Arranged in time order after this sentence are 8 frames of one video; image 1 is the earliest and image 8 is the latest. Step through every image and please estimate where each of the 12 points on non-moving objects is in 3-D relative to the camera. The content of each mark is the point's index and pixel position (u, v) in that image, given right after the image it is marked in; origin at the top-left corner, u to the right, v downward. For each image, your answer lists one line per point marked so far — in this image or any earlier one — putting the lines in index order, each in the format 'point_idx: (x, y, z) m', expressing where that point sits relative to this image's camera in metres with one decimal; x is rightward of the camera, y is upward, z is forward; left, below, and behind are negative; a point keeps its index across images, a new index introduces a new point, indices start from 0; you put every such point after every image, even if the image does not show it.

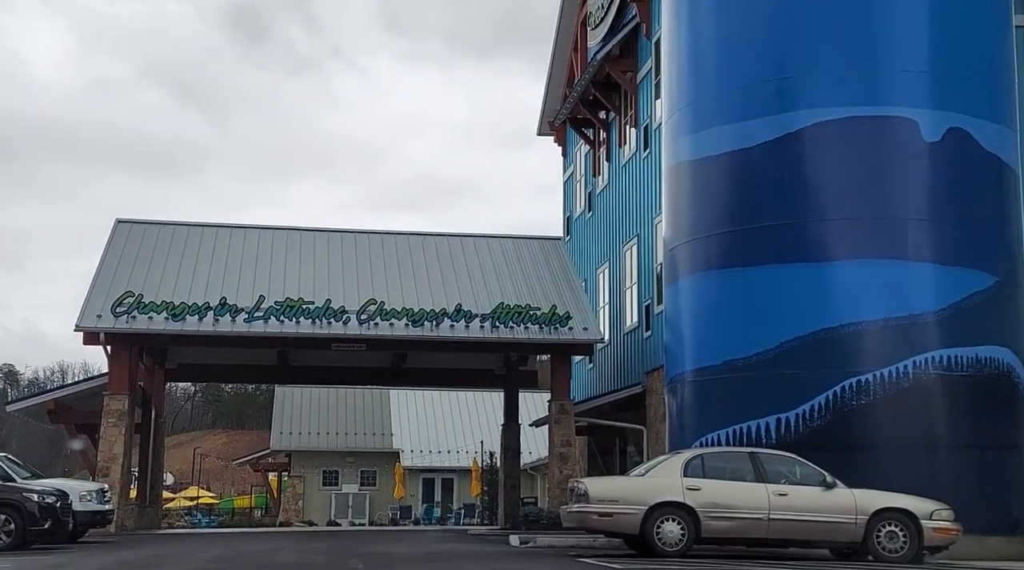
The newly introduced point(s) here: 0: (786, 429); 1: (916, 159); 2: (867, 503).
0: (+3.9, -2.0, +15.1) m
1: (+5.7, +1.8, +15.3) m
2: (+4.0, -2.4, +12.0) m
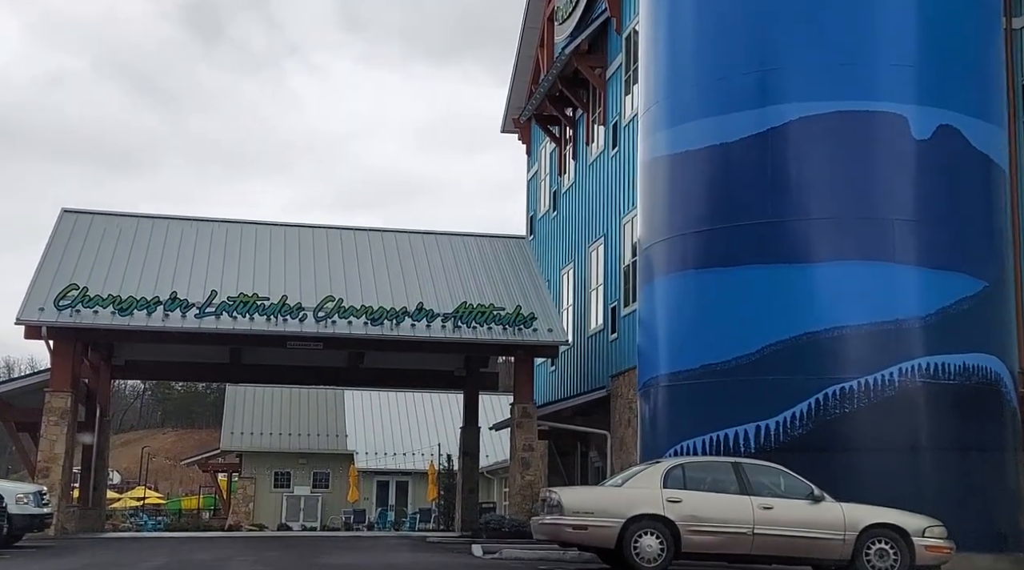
0: (+3.4, -2.0, +14.4) m
1: (+5.3, +1.7, +14.7) m
2: (+3.6, -2.4, +11.4) m
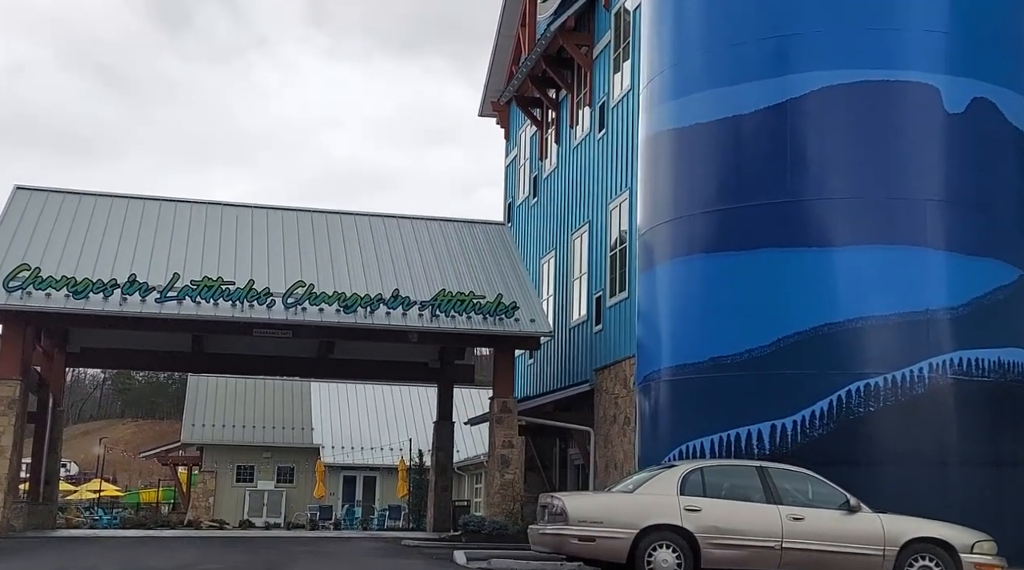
0: (+3.3, -1.9, +13.2) m
1: (+5.3, +1.9, +13.5) m
2: (+3.6, -2.3, +10.2) m
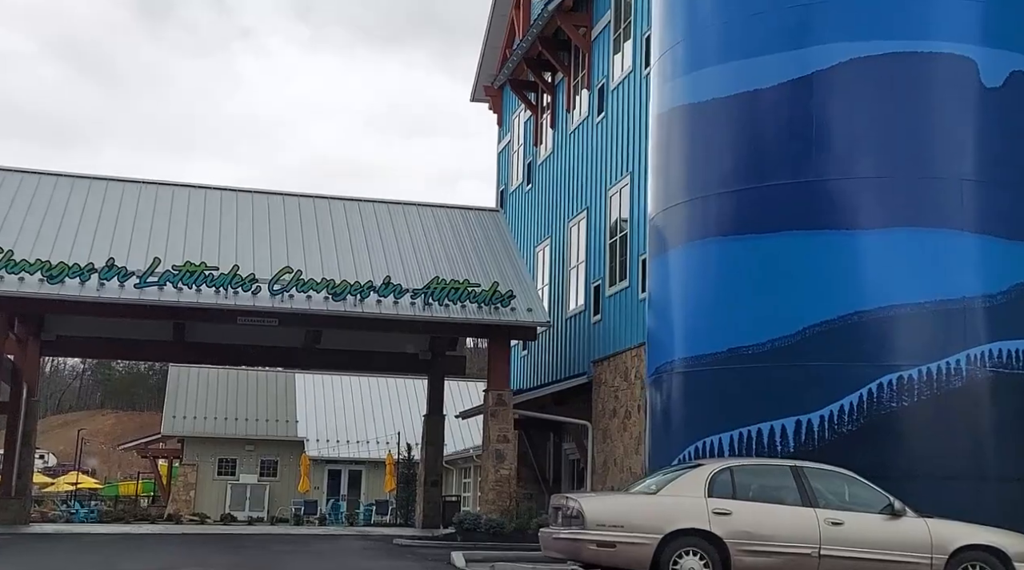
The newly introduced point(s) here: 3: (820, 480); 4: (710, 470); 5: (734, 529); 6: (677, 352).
0: (+3.4, -1.7, +12.3) m
1: (+5.3, +2.0, +12.7) m
2: (+3.7, -2.2, +9.3) m
3: (+2.7, -1.7, +9.6) m
4: (+1.7, -1.6, +9.5) m
5: (+1.9, -2.1, +9.2) m
6: (+2.1, -0.9, +13.9) m
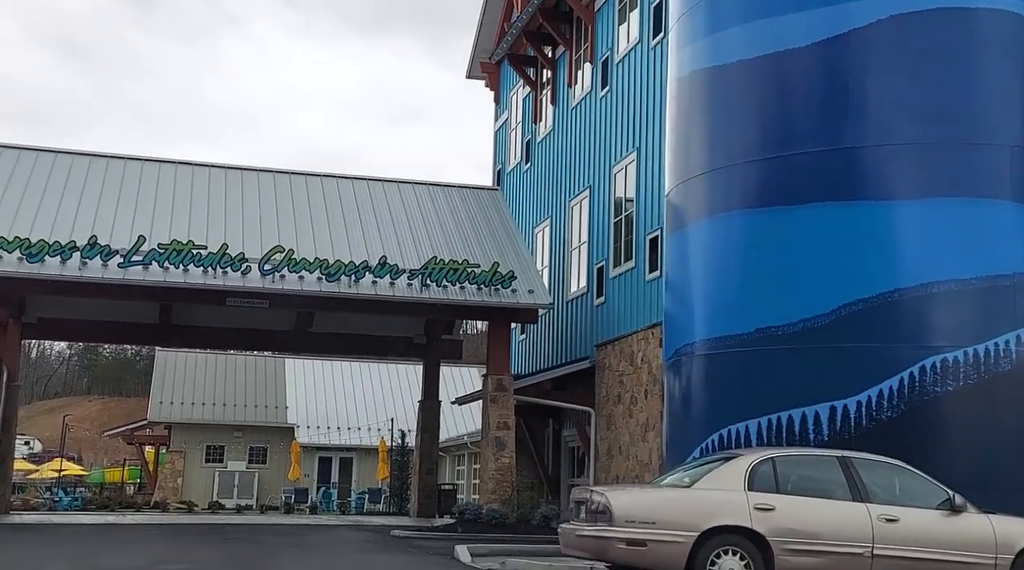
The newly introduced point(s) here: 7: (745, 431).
0: (+3.5, -1.5, +11.5) m
1: (+5.5, +2.3, +11.8) m
2: (+3.9, -1.9, +8.5) m
3: (+2.9, -1.5, +8.7) m
4: (+1.9, -1.4, +8.6) m
5: (+2.0, -1.9, +8.3) m
6: (+2.2, -0.6, +13.0) m
7: (+2.6, -1.6, +12.2) m
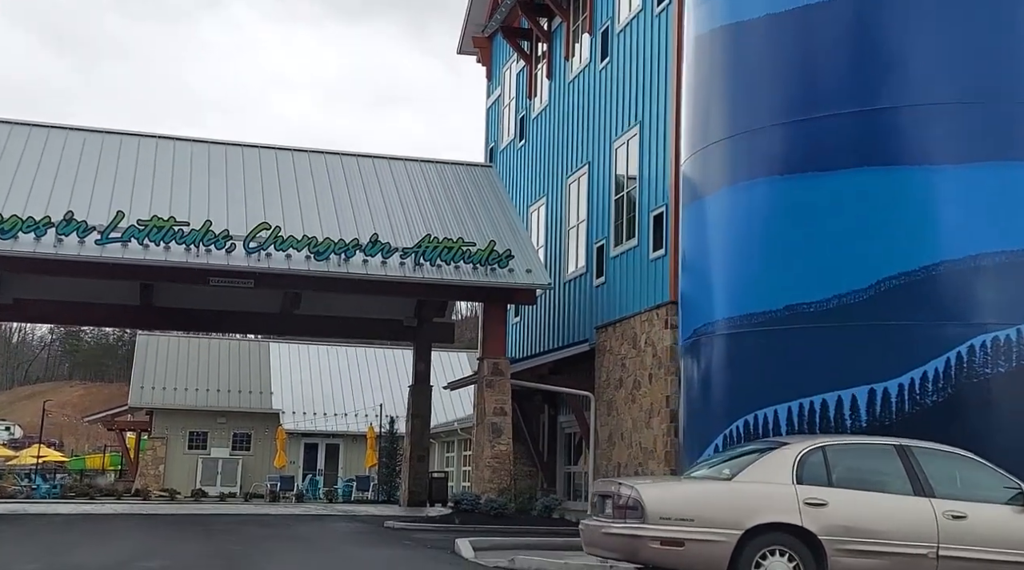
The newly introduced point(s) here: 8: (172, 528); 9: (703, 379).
0: (+3.6, -1.2, +10.6) m
1: (+5.6, +2.5, +10.9) m
2: (+4.0, -1.7, +7.6) m
3: (+3.0, -1.3, +7.8) m
4: (+2.0, -1.2, +7.7) m
5: (+2.2, -1.6, +7.4) m
6: (+2.3, -0.3, +12.1) m
7: (+2.7, -1.4, +11.3) m
8: (-5.3, -3.8, +16.8) m
9: (+2.1, -1.1, +12.2) m
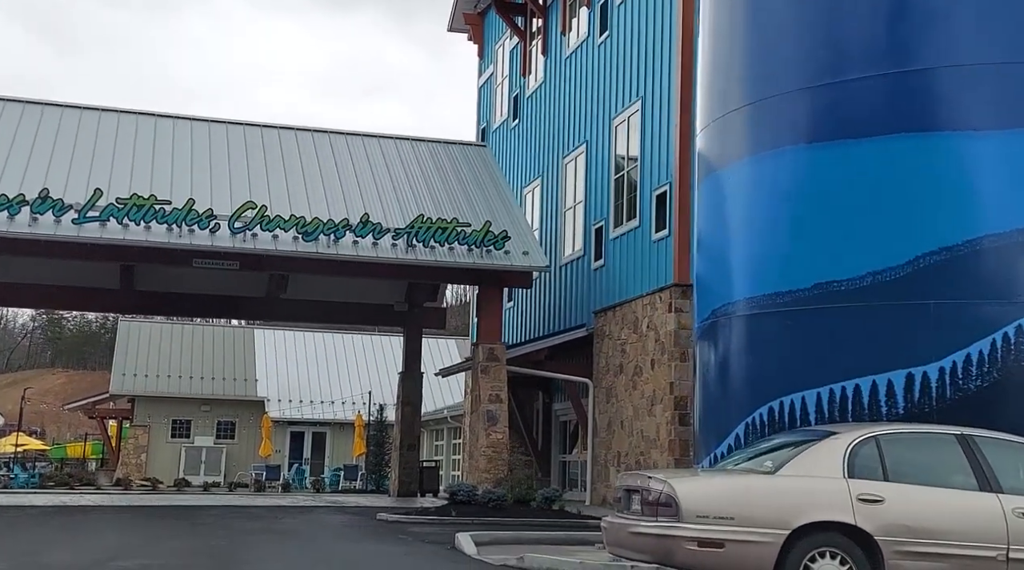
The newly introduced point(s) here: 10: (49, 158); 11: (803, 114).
0: (+3.7, -1.0, +9.8) m
1: (+5.6, +2.8, +10.1) m
2: (+4.1, -1.5, +6.9) m
3: (+3.1, -1.1, +7.1) m
4: (+2.2, -1.0, +6.9) m
5: (+2.3, -1.5, +6.7) m
6: (+2.4, -0.1, +11.3) m
7: (+2.8, -1.2, +10.5) m
8: (-5.3, -3.5, +16.0) m
9: (+2.2, -0.8, +11.4) m
10: (-8.3, +2.3, +19.4) m
11: (+2.9, +1.7, +10.9) m
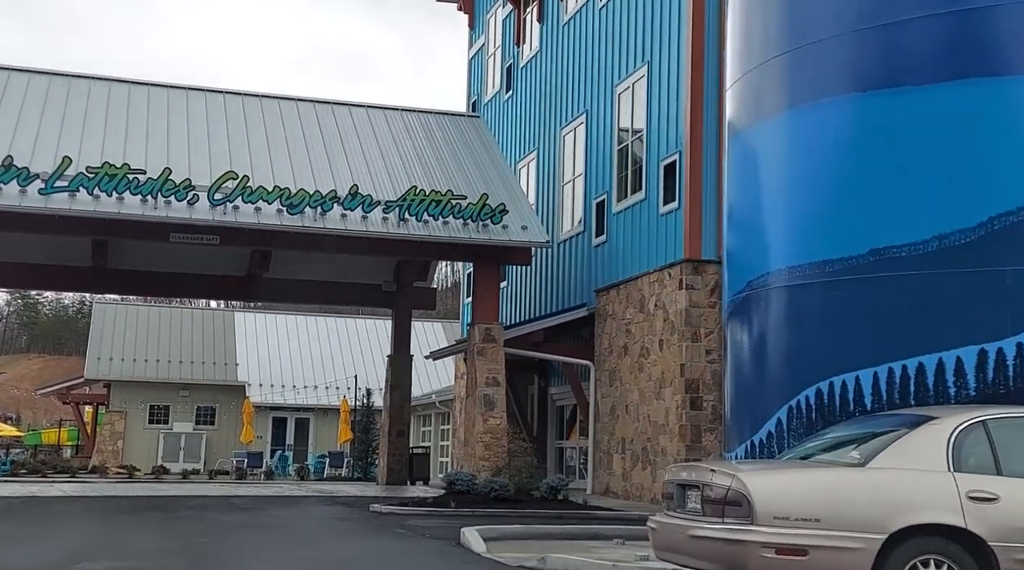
0: (+3.8, -0.7, +8.8) m
1: (+5.8, +3.0, +9.1) m
2: (+4.3, -1.3, +5.8) m
3: (+3.4, -0.9, +6.0) m
4: (+2.4, -0.8, +5.8) m
5: (+2.5, -1.2, +5.6) m
6: (+2.5, +0.2, +10.2) m
7: (+2.9, -0.9, +9.4) m
8: (-5.3, -3.1, +14.8) m
9: (+2.3, -0.5, +10.4) m
10: (-8.3, +2.7, +18.0) m
11: (+3.1, +2.0, +9.8) m
